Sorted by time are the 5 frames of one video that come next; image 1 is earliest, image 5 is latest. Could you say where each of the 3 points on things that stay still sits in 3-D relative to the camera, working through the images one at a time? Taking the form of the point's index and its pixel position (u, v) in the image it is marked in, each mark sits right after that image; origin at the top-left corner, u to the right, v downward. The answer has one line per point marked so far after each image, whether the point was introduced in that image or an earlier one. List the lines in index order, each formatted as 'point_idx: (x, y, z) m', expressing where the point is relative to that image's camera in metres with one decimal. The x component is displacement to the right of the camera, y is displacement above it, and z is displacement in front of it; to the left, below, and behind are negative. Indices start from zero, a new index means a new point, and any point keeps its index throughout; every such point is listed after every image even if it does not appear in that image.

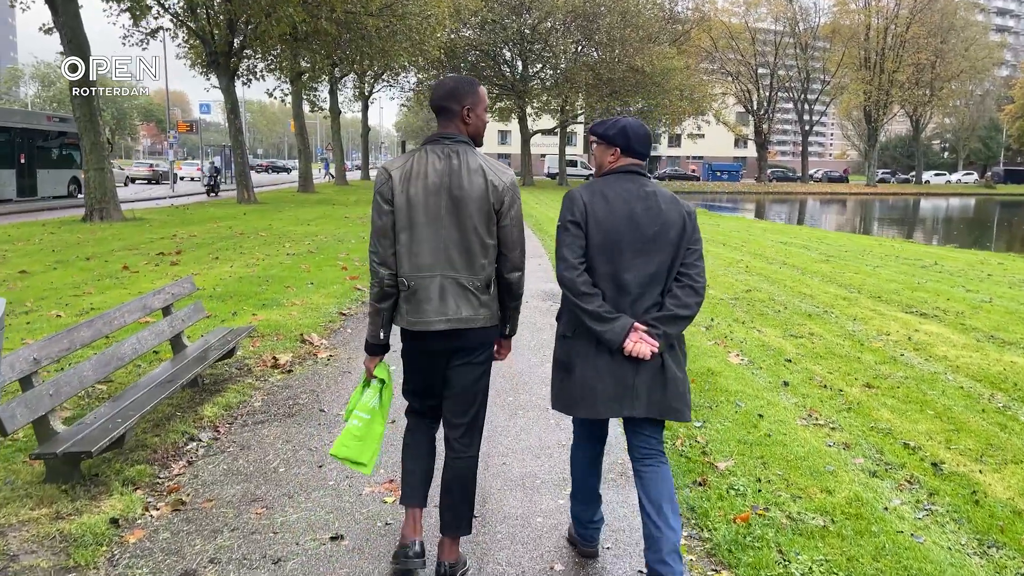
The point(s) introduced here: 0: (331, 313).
0: (-1.8, -0.2, +8.2) m
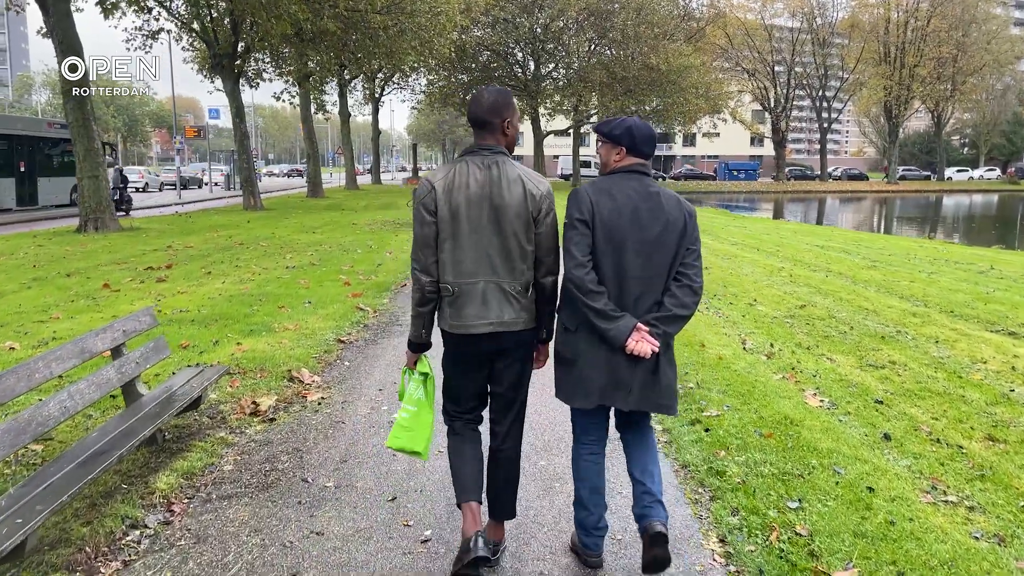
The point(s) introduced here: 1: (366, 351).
0: (-1.6, -0.5, +7.1) m
1: (-1.2, -0.5, +6.7) m
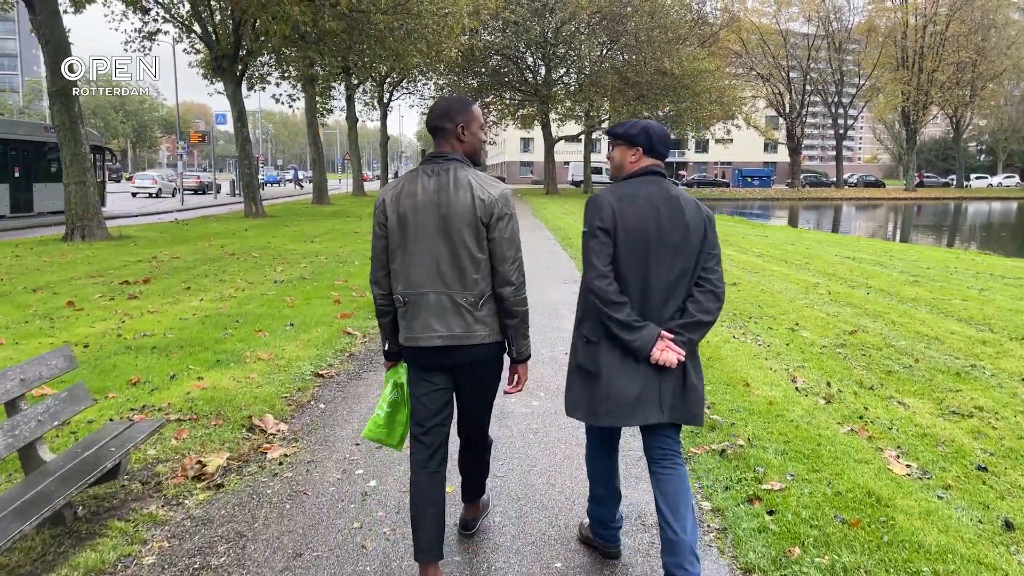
0: (-1.6, -0.6, +6.1) m
1: (-1.2, -0.7, +5.7) m
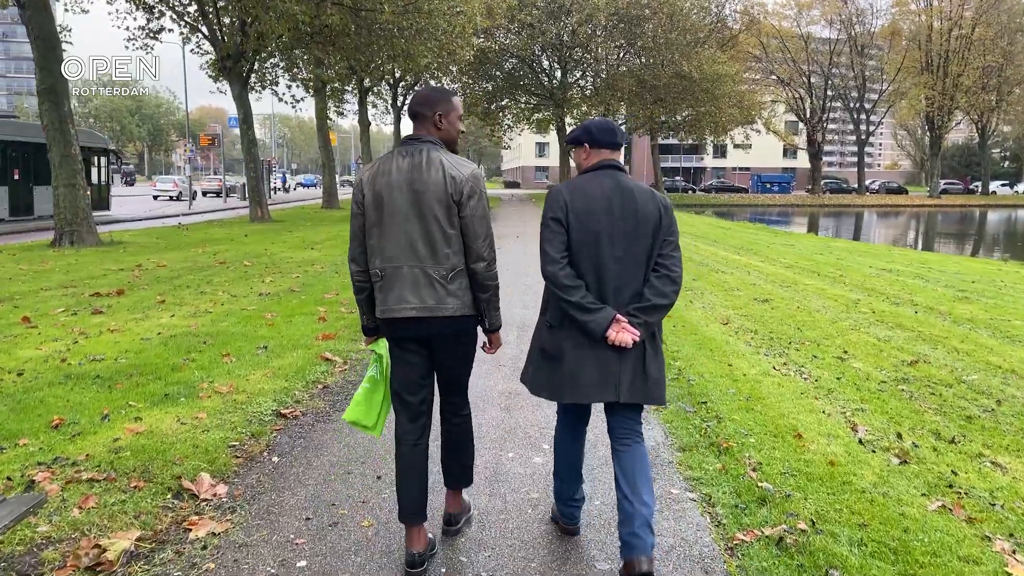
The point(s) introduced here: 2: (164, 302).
0: (-1.6, -0.8, +5.1) m
1: (-1.2, -0.9, +4.7) m
2: (-4.1, -0.2, +9.4) m
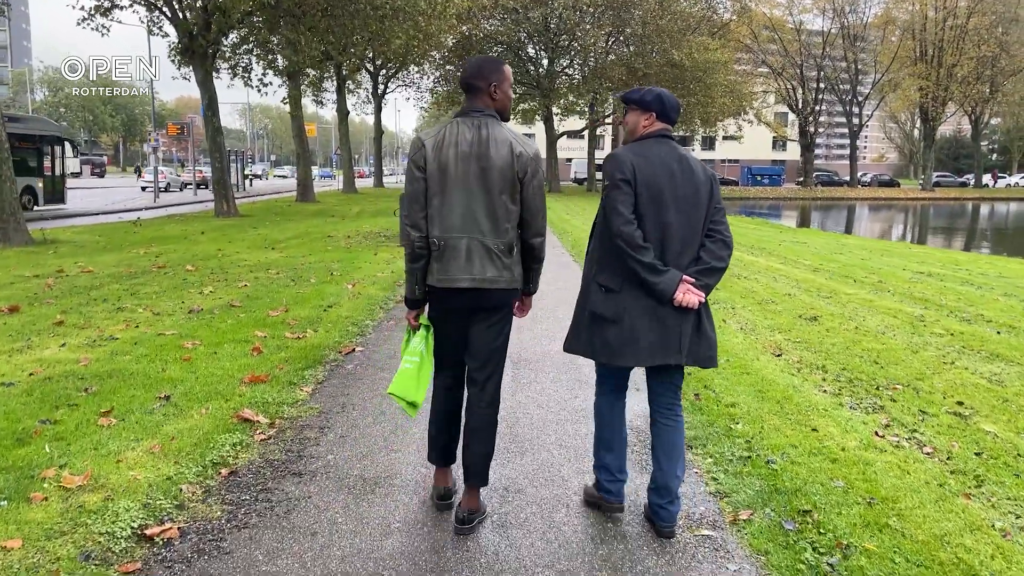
0: (-1.6, -1.0, +3.3) m
1: (-1.2, -1.1, +2.8) m
2: (-4.1, -0.3, +7.5) m
